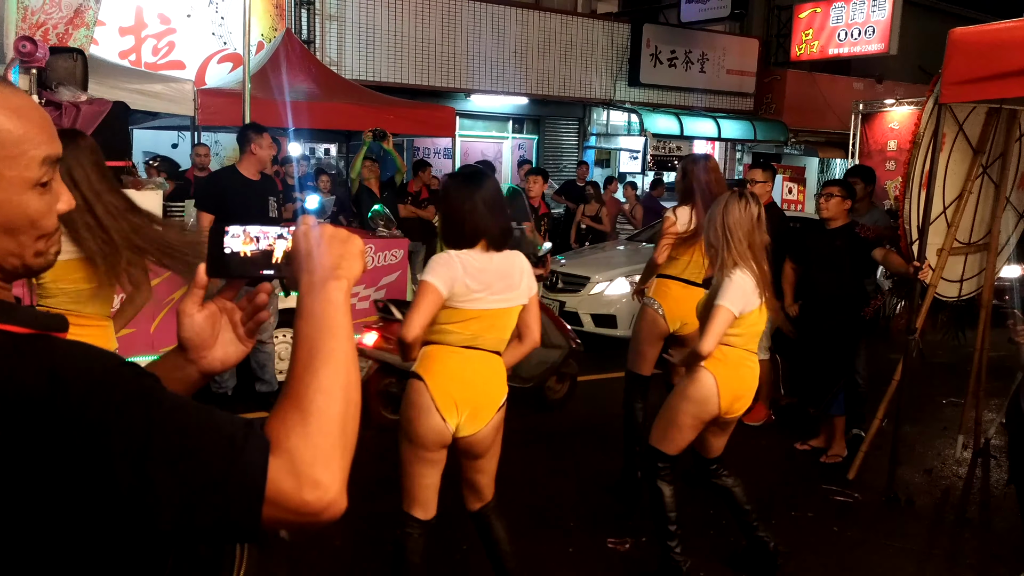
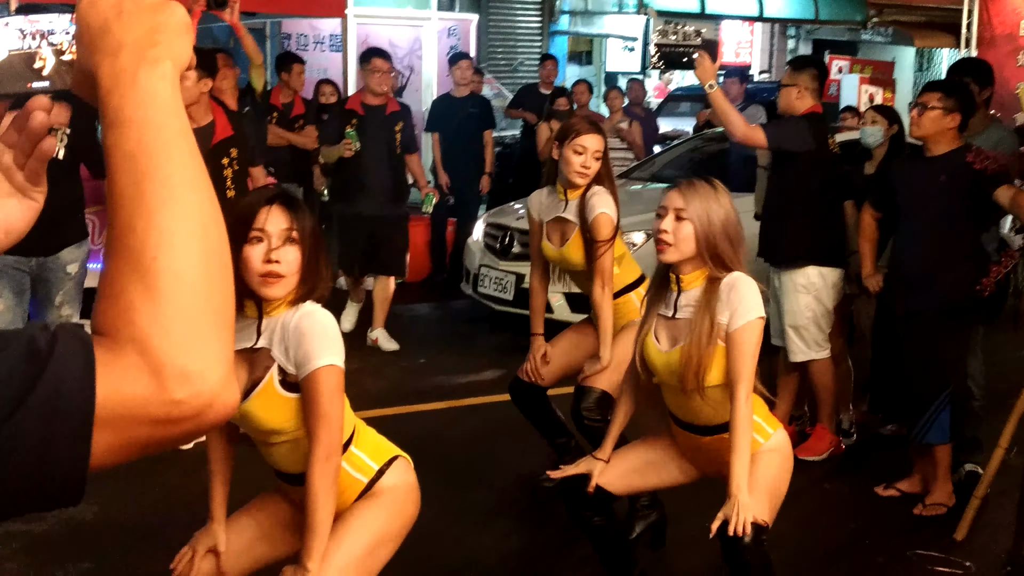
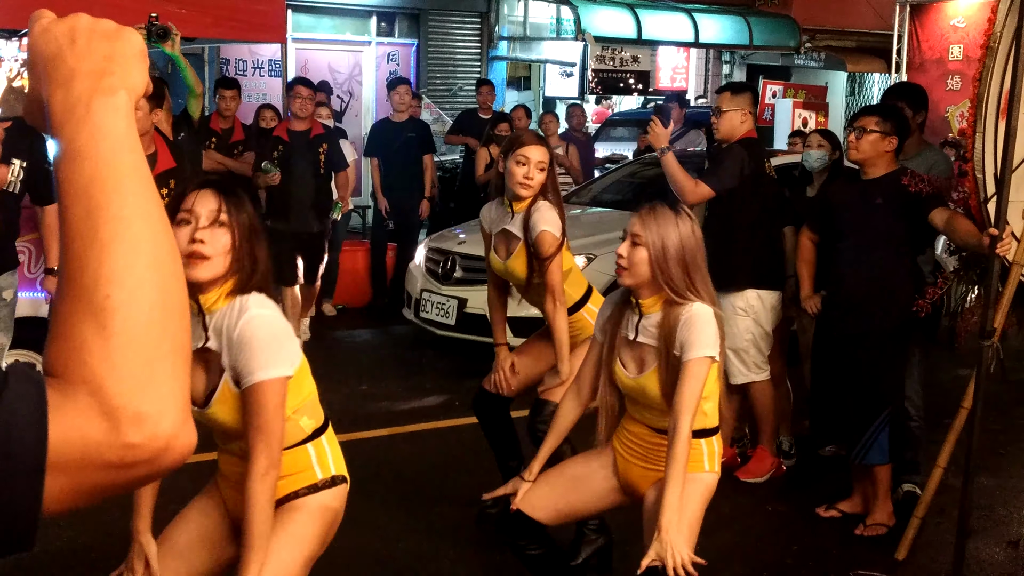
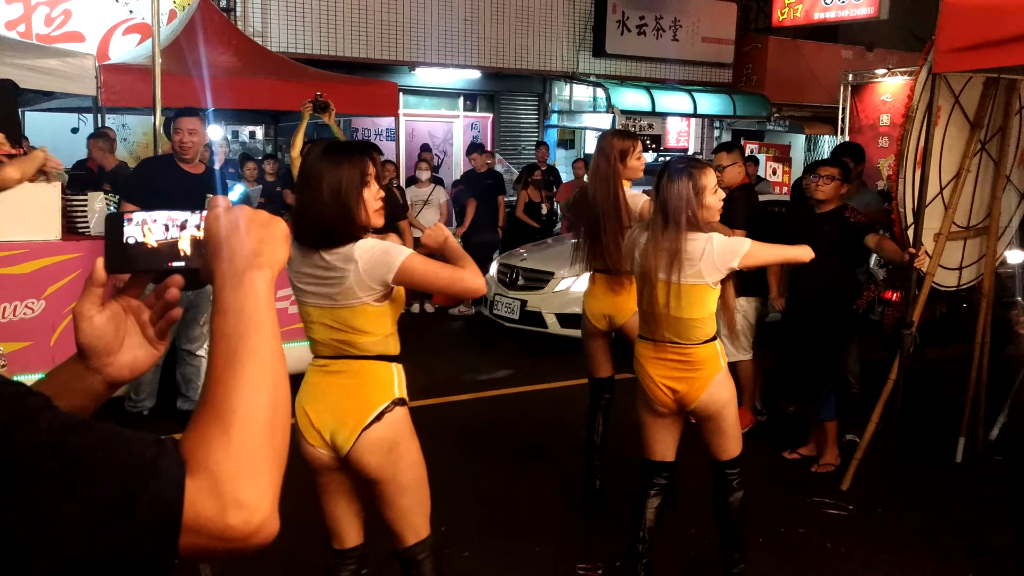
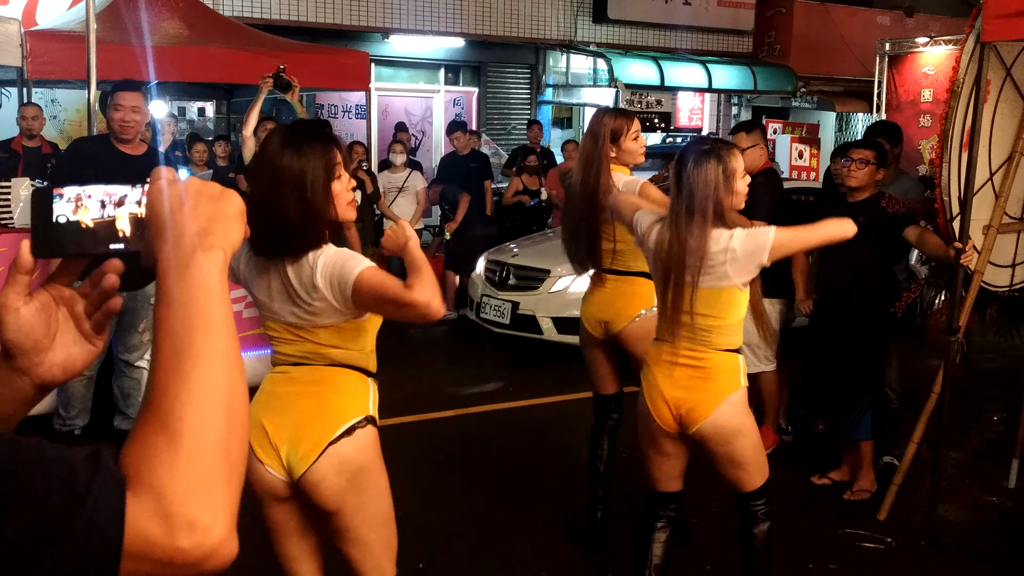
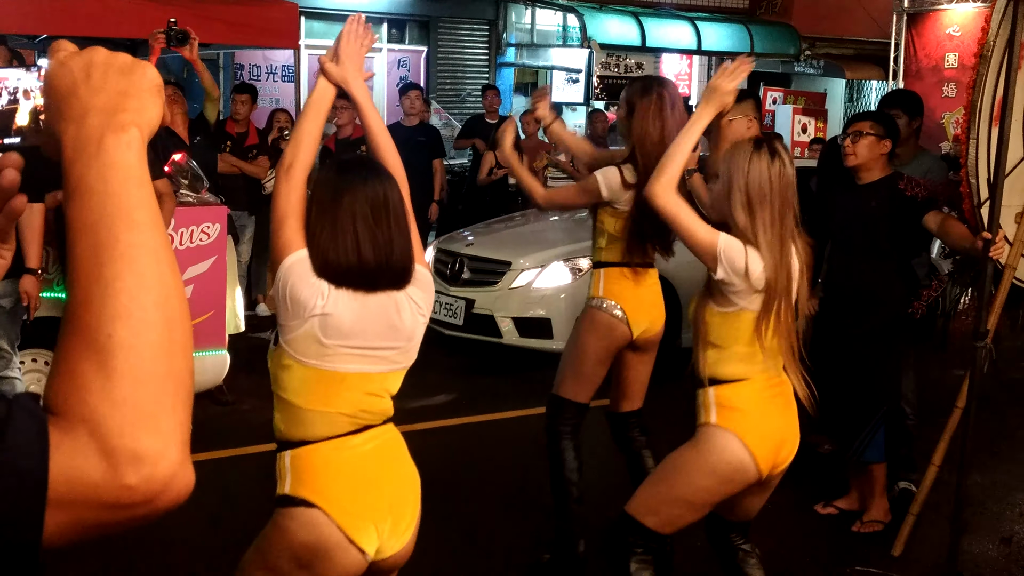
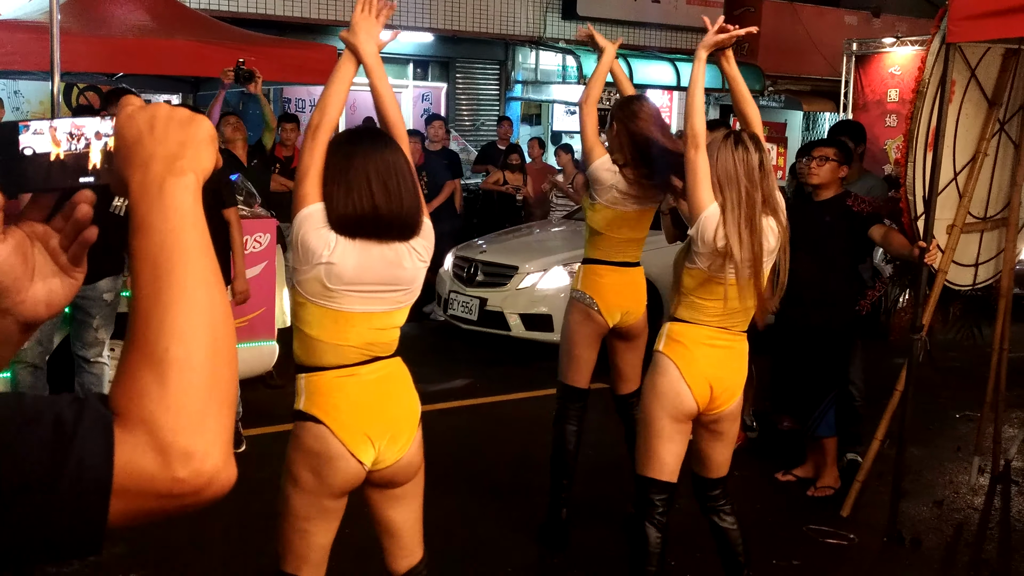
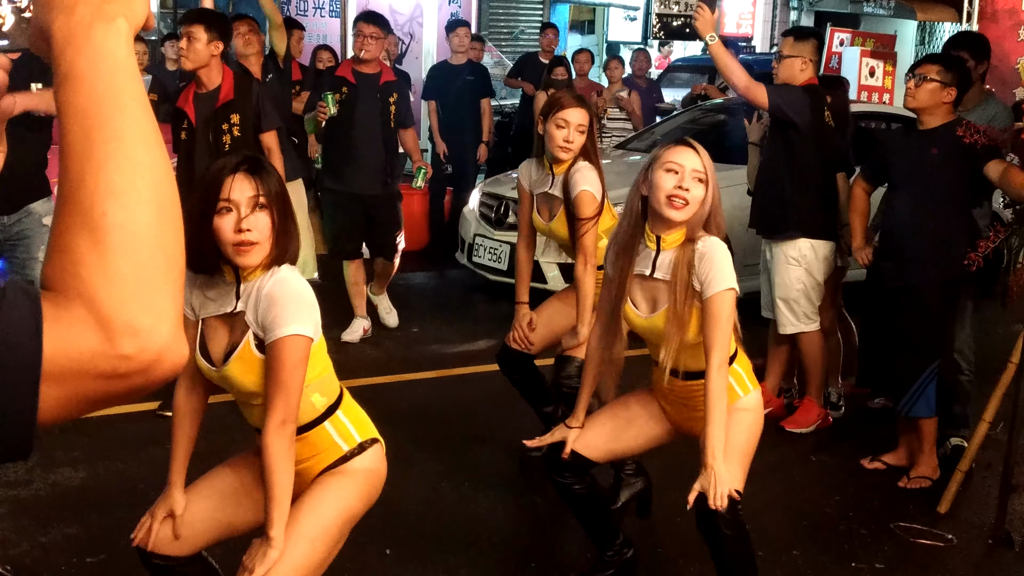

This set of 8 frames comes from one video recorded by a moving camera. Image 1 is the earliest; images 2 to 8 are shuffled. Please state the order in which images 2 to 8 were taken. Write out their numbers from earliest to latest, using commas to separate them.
4, 5, 7, 6, 3, 2, 8
